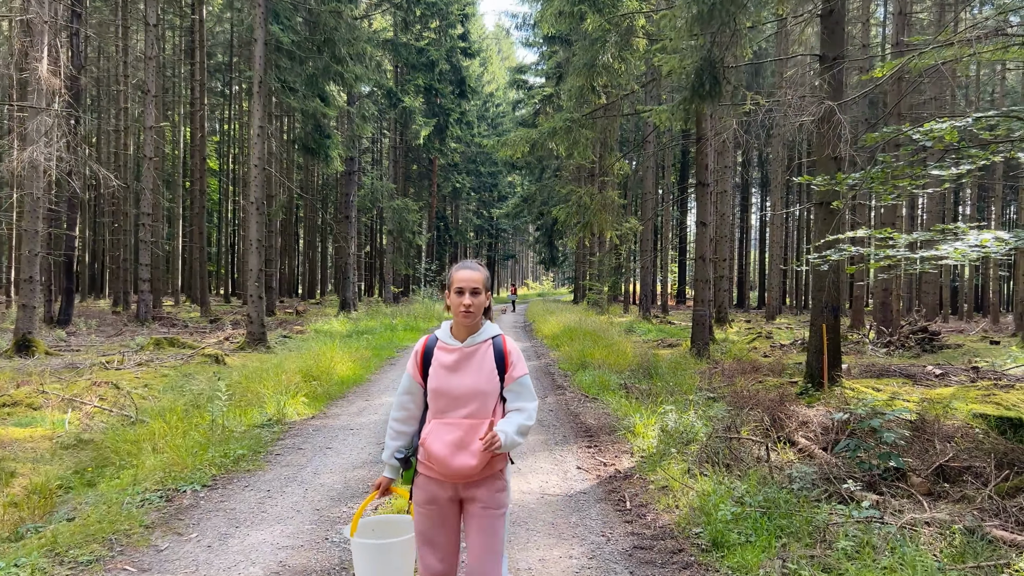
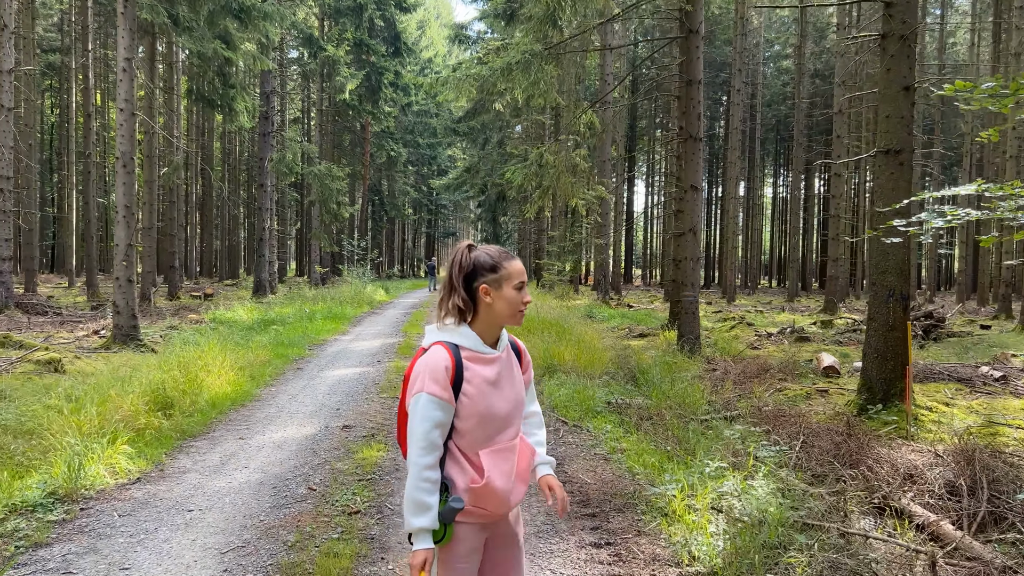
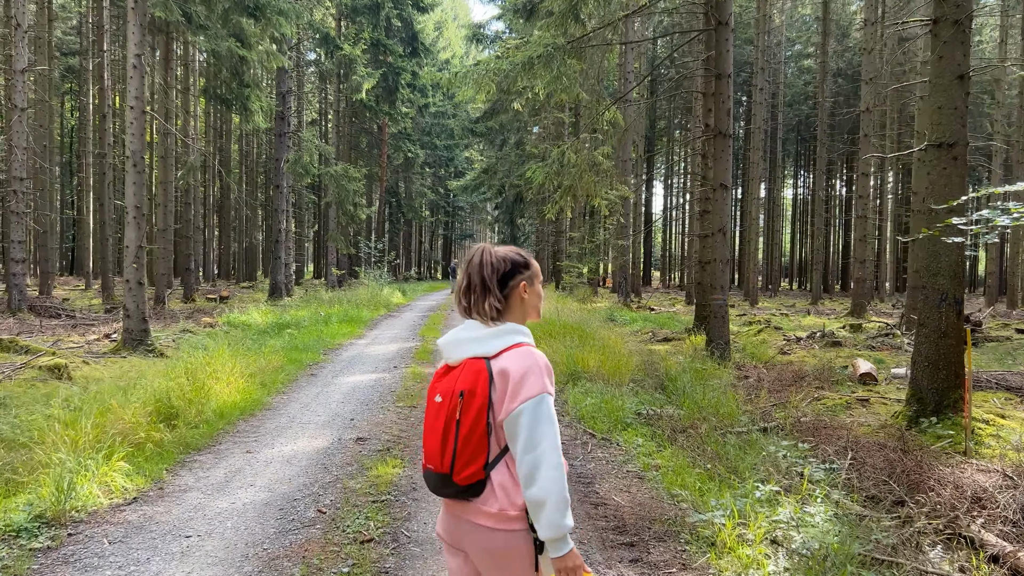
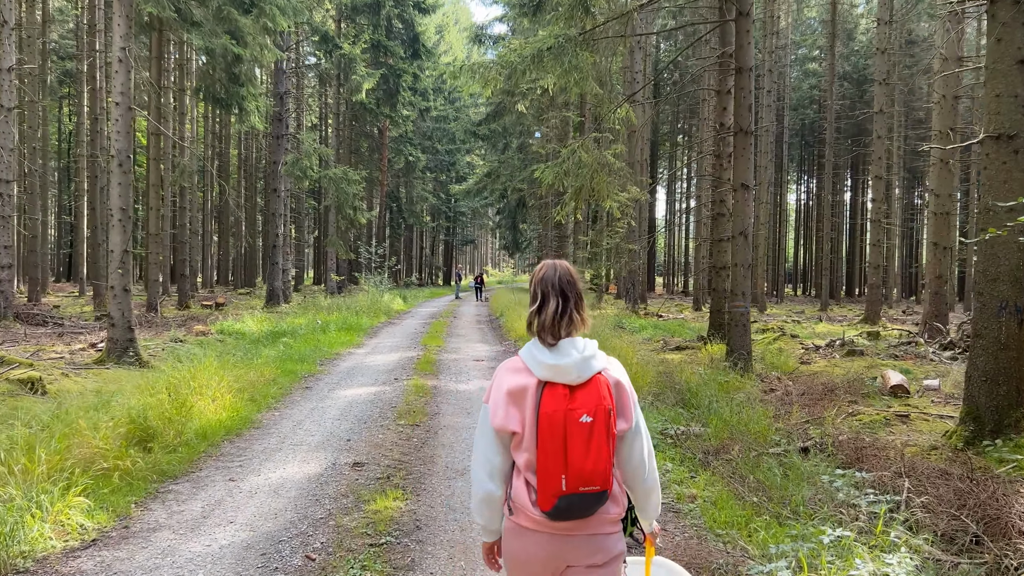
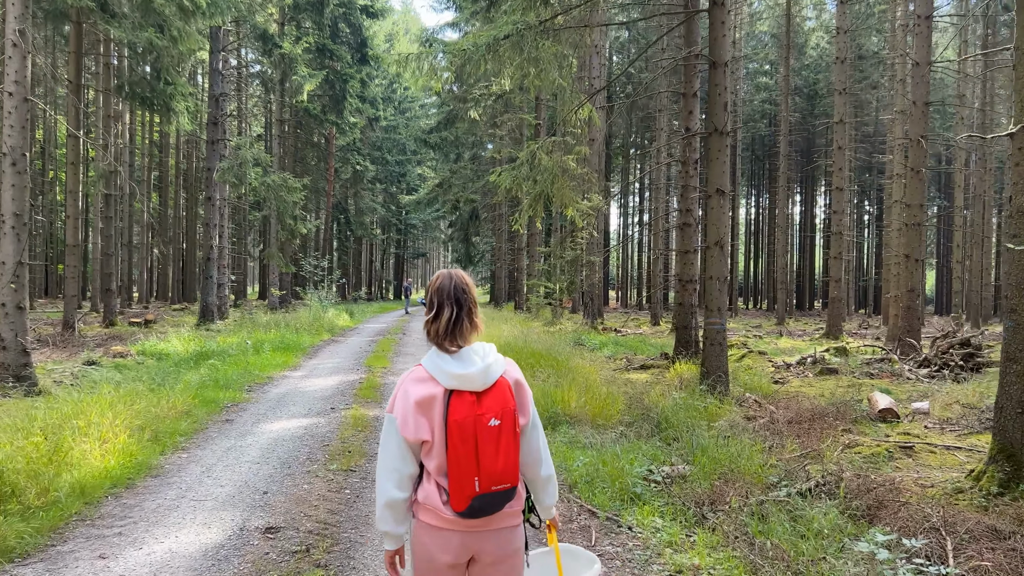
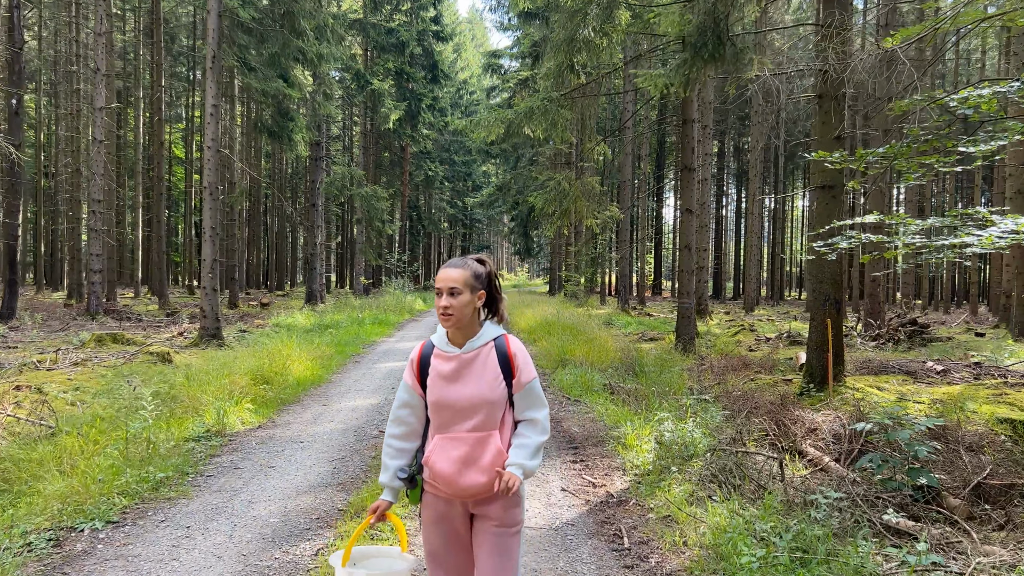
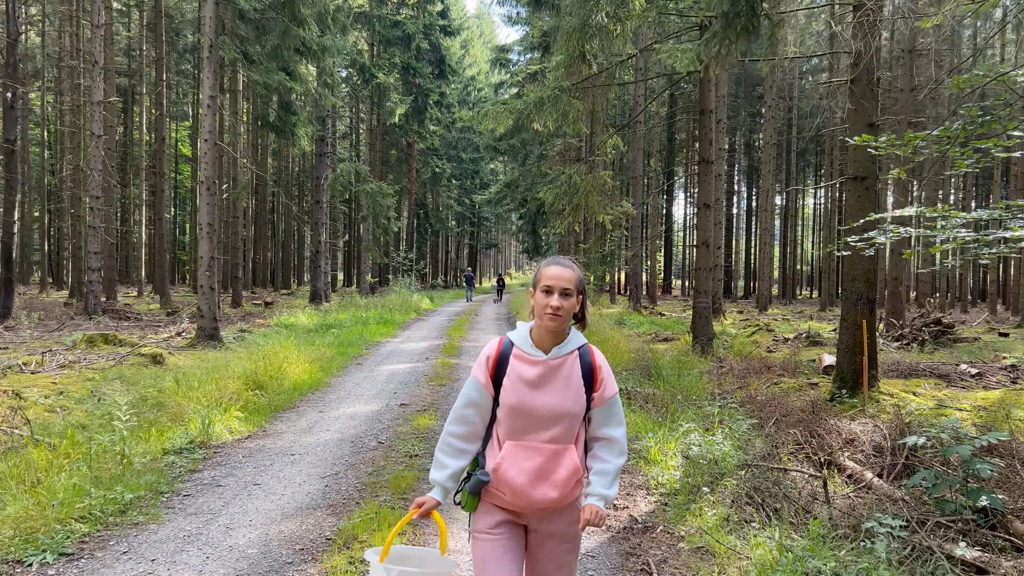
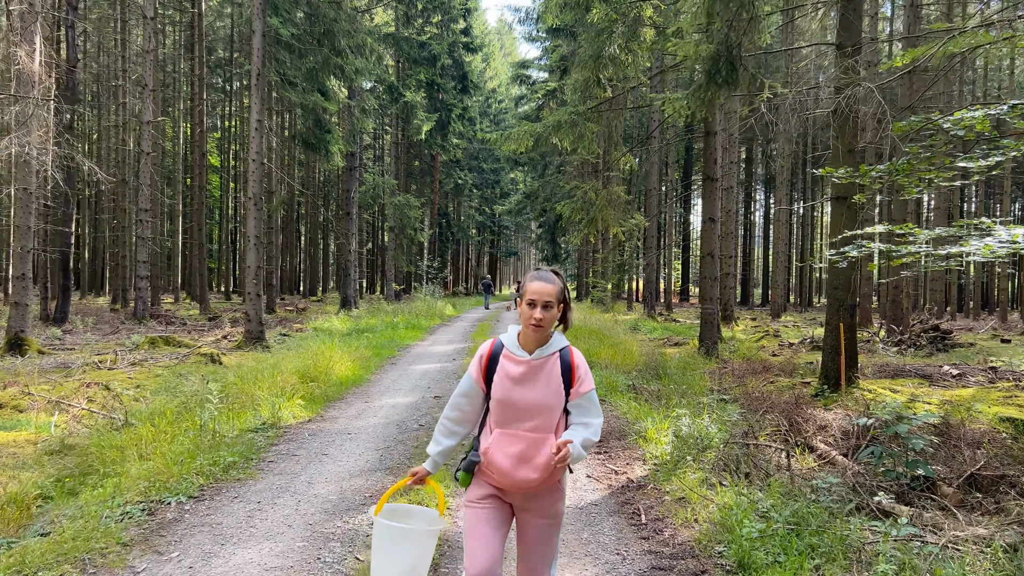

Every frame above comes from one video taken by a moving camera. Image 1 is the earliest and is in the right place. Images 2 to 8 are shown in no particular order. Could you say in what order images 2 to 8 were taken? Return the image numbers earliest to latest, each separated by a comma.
8, 6, 7, 2, 3, 4, 5
